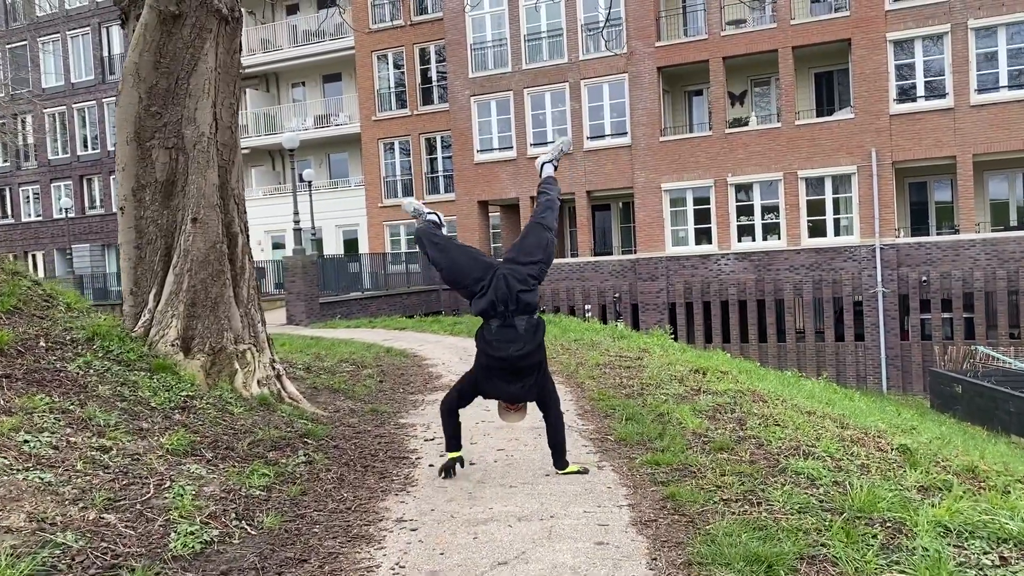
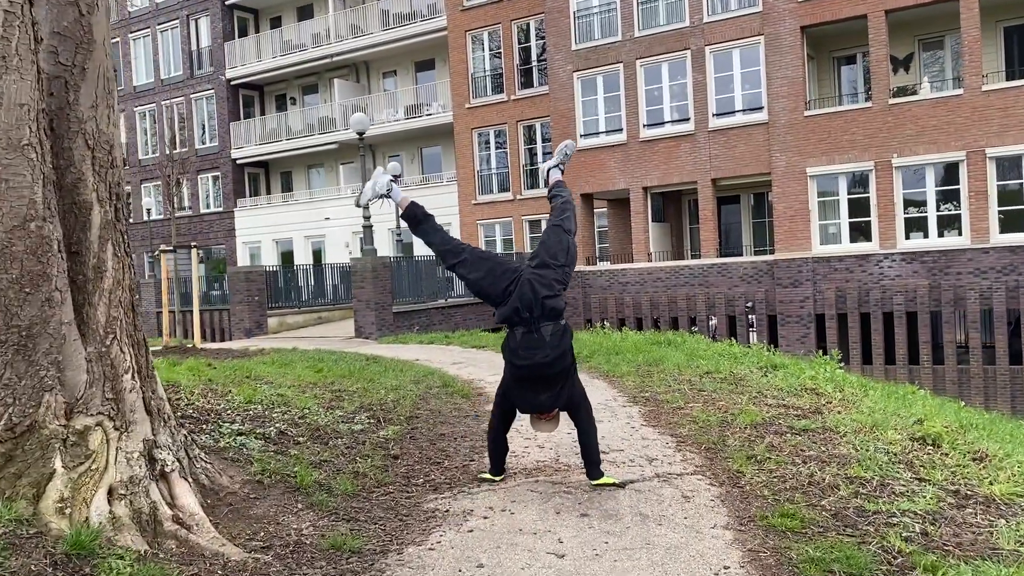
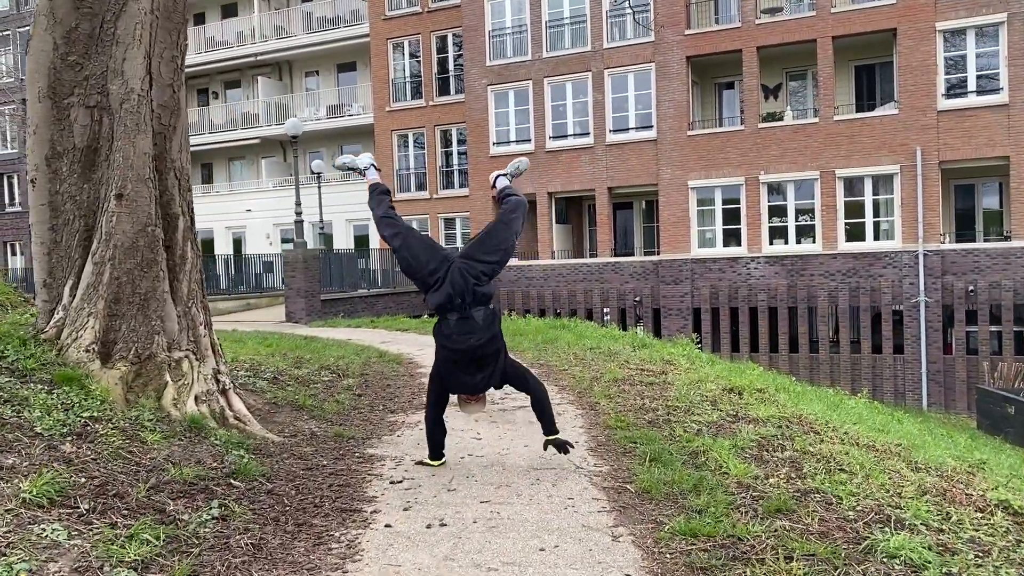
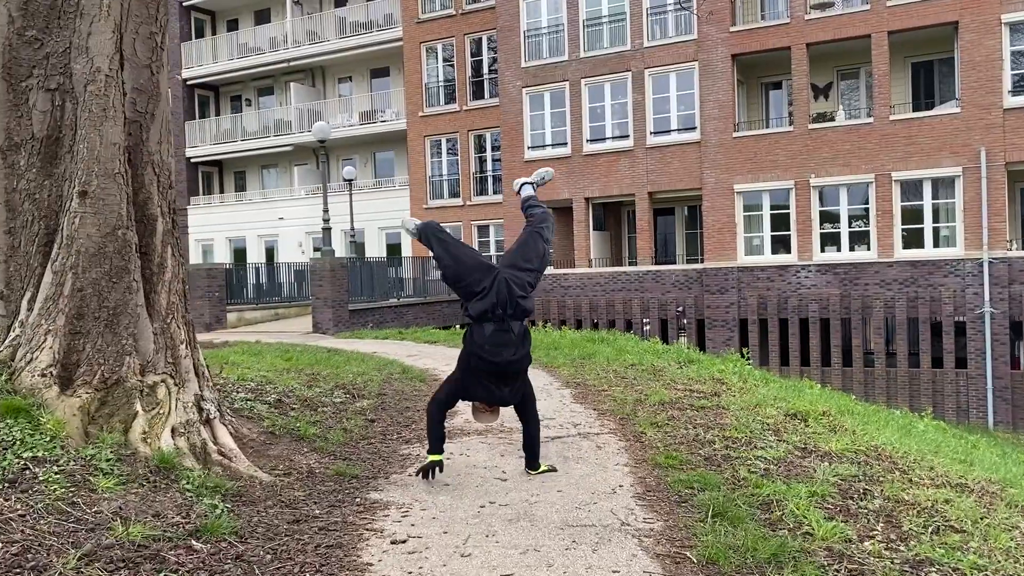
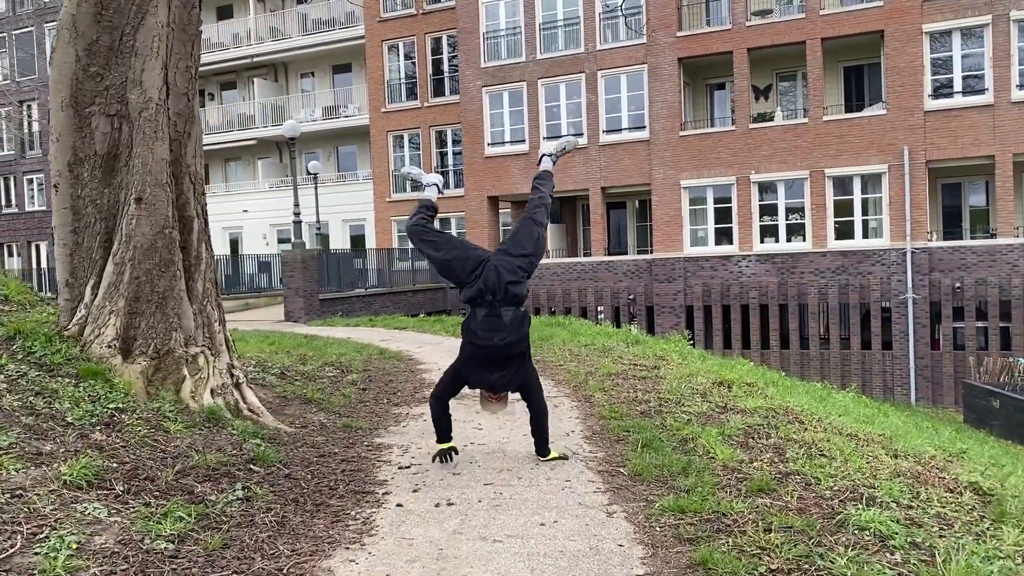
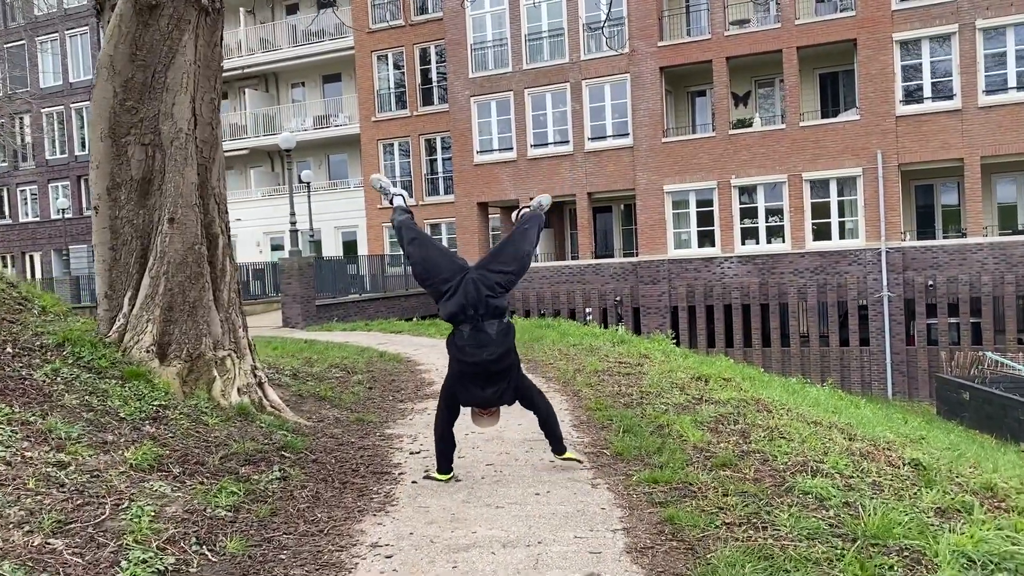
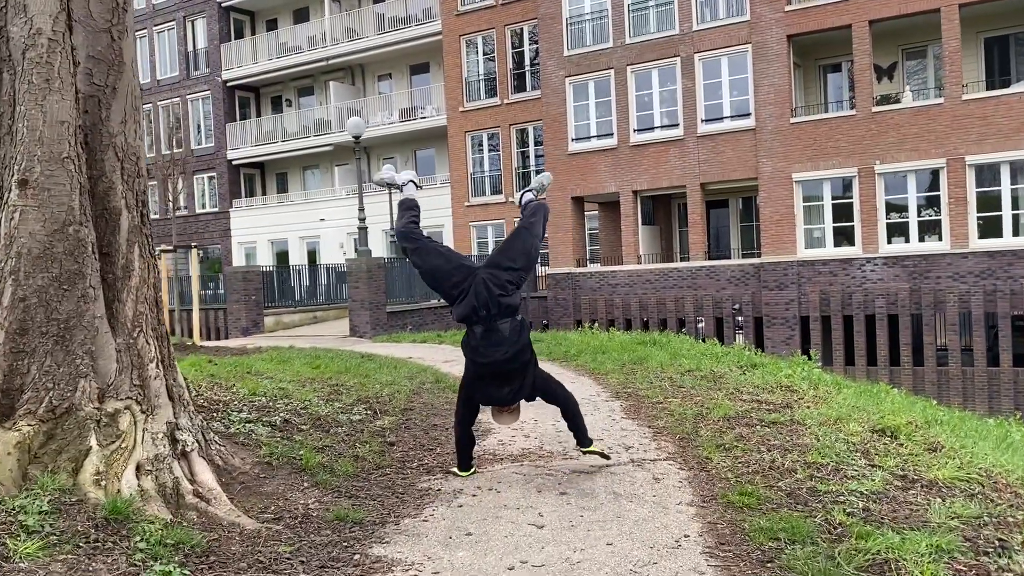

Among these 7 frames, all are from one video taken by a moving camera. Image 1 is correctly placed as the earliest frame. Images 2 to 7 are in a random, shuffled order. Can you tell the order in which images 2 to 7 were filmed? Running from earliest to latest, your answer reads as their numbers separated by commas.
6, 5, 3, 4, 7, 2
